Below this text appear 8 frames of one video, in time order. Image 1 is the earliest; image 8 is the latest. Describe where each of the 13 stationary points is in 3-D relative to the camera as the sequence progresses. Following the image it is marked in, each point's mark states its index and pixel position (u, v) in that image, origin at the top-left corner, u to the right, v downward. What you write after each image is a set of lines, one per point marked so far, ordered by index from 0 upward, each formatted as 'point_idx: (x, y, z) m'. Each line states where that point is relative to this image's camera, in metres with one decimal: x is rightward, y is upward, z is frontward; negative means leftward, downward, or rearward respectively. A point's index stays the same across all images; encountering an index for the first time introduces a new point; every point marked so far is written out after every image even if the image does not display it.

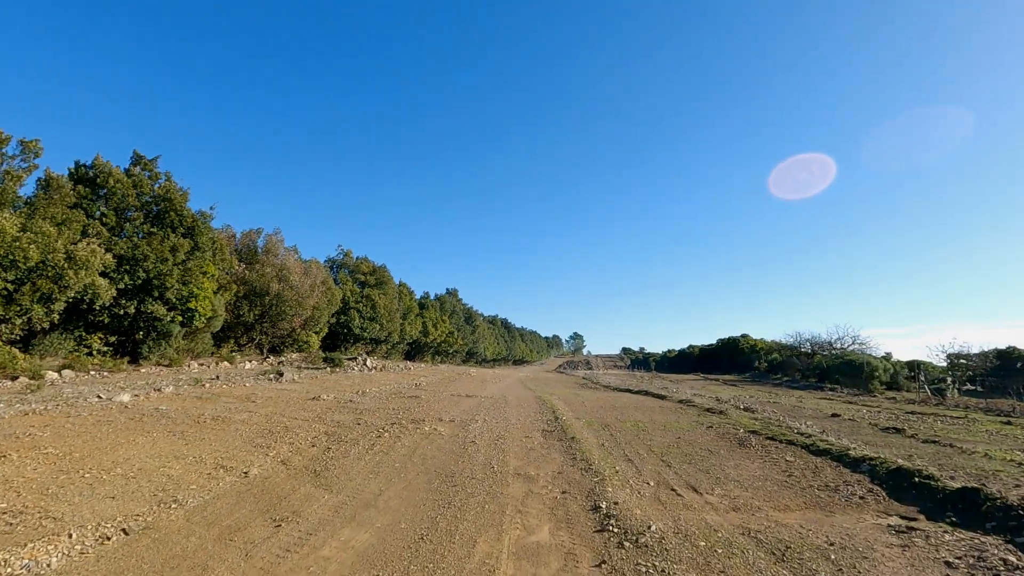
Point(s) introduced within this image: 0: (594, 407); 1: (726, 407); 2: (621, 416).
0: (+2.8, -4.1, +18.5) m
1: (+7.8, -4.4, +19.6) m
2: (+3.3, -3.9, +16.5) m
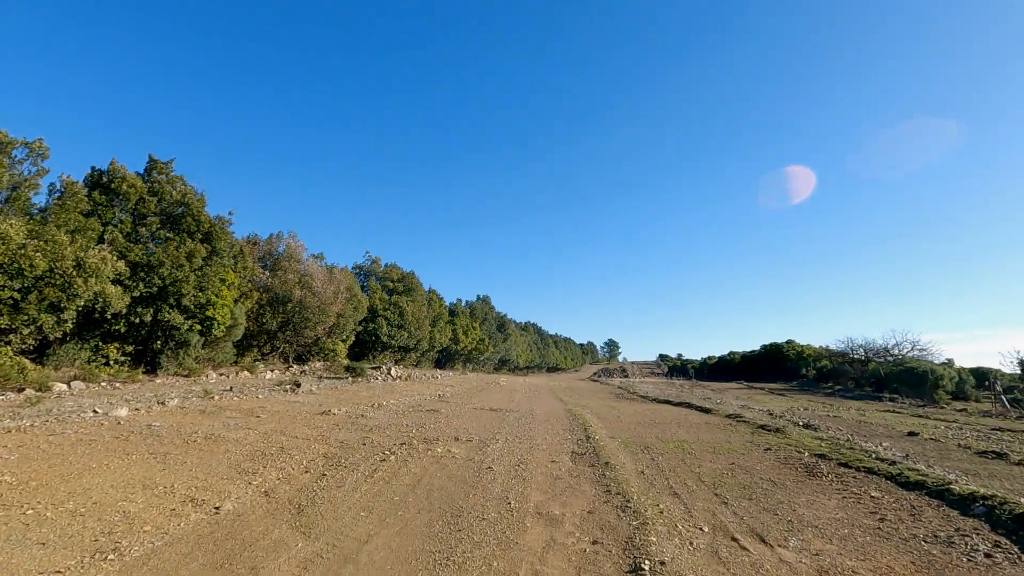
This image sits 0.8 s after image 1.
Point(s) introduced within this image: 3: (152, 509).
0: (+3.6, -4.2, +16.6) m
1: (+8.7, -4.4, +17.4) m
2: (+4.1, -4.0, +14.6) m
3: (-5.2, -3.2, +7.8) m
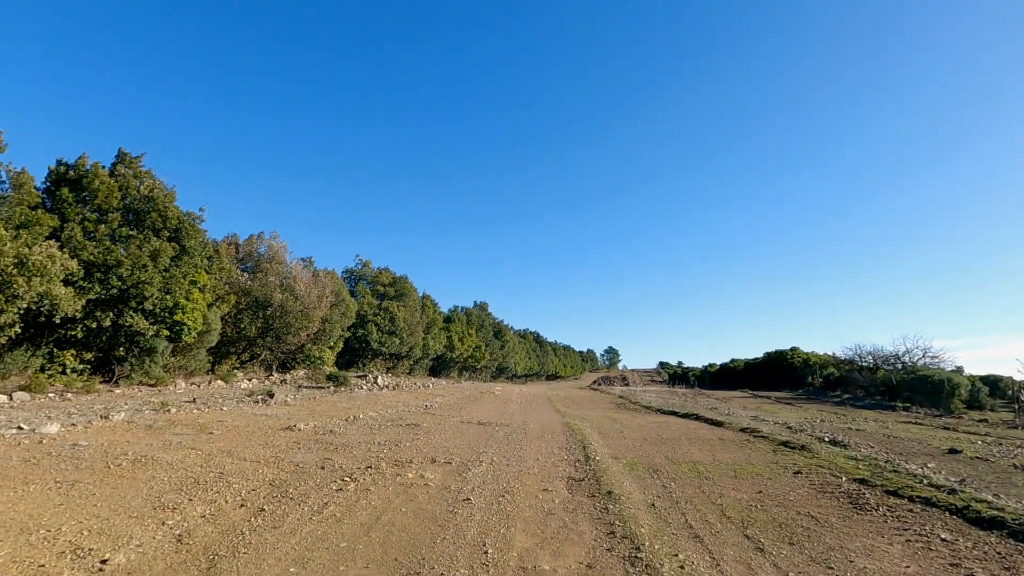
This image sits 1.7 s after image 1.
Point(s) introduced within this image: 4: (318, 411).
0: (+3.4, -4.1, +14.7) m
1: (+8.4, -4.3, +15.5) m
2: (+3.8, -3.9, +12.7) m
3: (-5.5, -3.1, +5.9) m
4: (-6.7, -4.2, +18.5) m
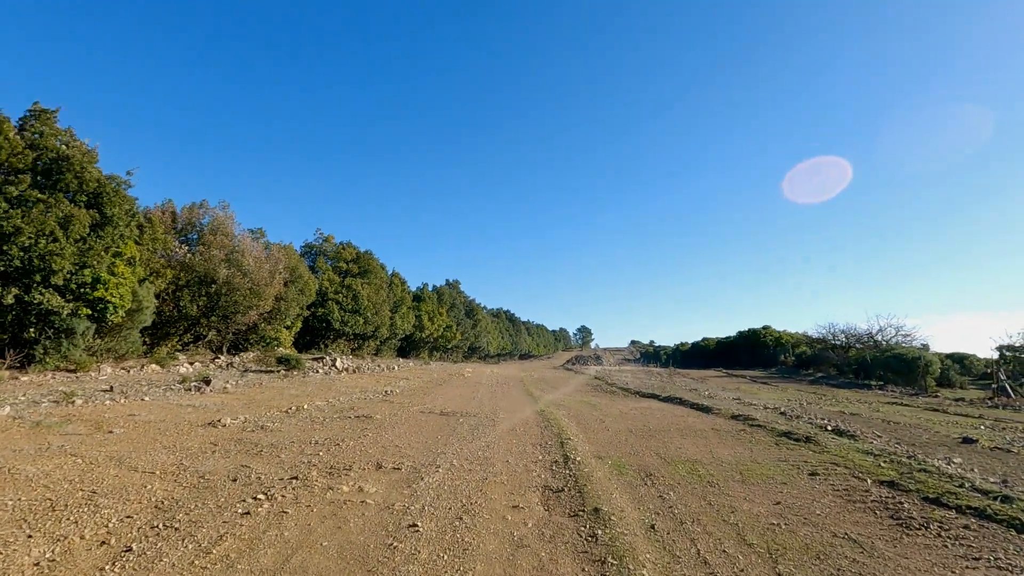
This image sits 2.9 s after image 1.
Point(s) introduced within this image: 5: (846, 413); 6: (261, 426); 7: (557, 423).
0: (+2.6, -3.4, +12.9) m
1: (+7.6, -3.6, +13.9) m
2: (+3.1, -3.3, +10.9) m
3: (-5.9, -2.7, +3.7) m
4: (-7.6, -3.4, +16.1) m
5: (+11.7, -4.4, +18.9) m
6: (-5.6, -3.1, +12.0) m
7: (+1.1, -3.4, +13.7) m
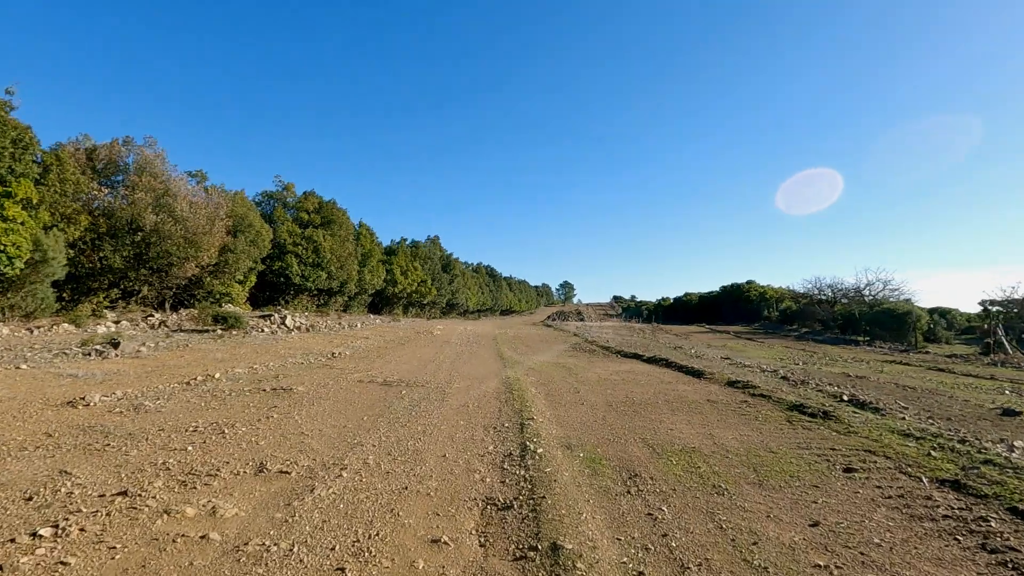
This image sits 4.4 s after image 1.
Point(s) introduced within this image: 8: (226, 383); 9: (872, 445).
0: (+1.6, -2.3, +10.5) m
1: (+6.6, -2.4, +11.7) m
2: (+2.2, -2.3, +8.5) m
3: (-6.5, -2.3, +1.0) m
4: (-8.7, -2.0, +13.4) m
5: (+10.6, -2.7, +16.9) m
6: (-6.5, -2.0, +9.4) m
7: (+0.2, -2.2, +11.3) m
8: (-6.2, -2.1, +11.8) m
9: (+5.5, -2.4, +8.2) m
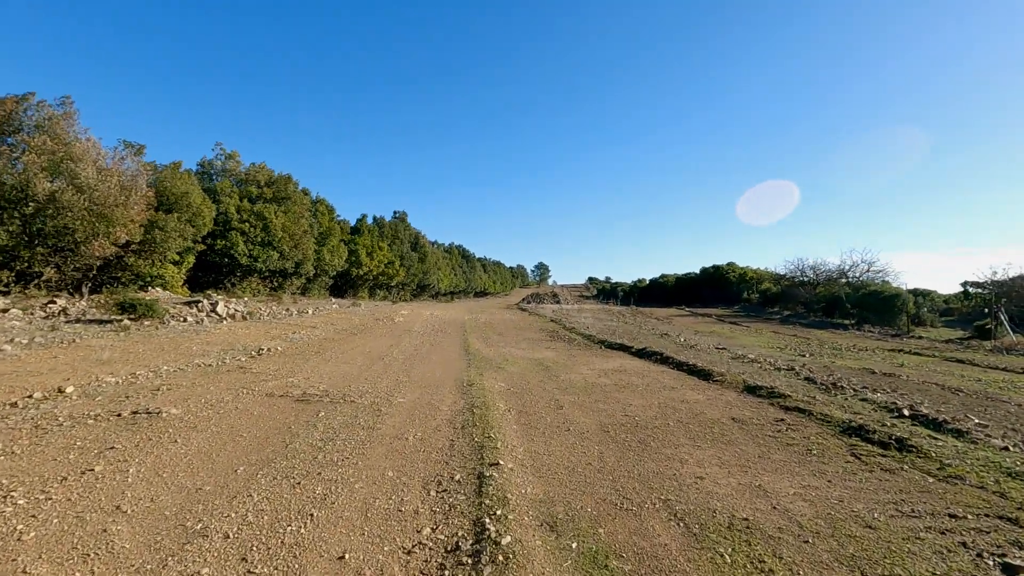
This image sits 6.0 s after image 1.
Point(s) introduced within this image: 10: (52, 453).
0: (+1.1, -2.0, +7.6) m
1: (+6.0, -2.1, +9.1) m
2: (+1.7, -2.1, +5.7) m
3: (-6.6, -2.4, -2.2) m
4: (-9.4, -1.6, +10.1) m
5: (+9.8, -2.2, +14.4) m
6: (-7.0, -1.8, +6.1) m
7: (-0.4, -2.0, +8.3) m
8: (-6.9, -1.8, +8.5) m
9: (+5.0, -2.2, +5.5) m
10: (-5.3, -1.9, +6.3) m
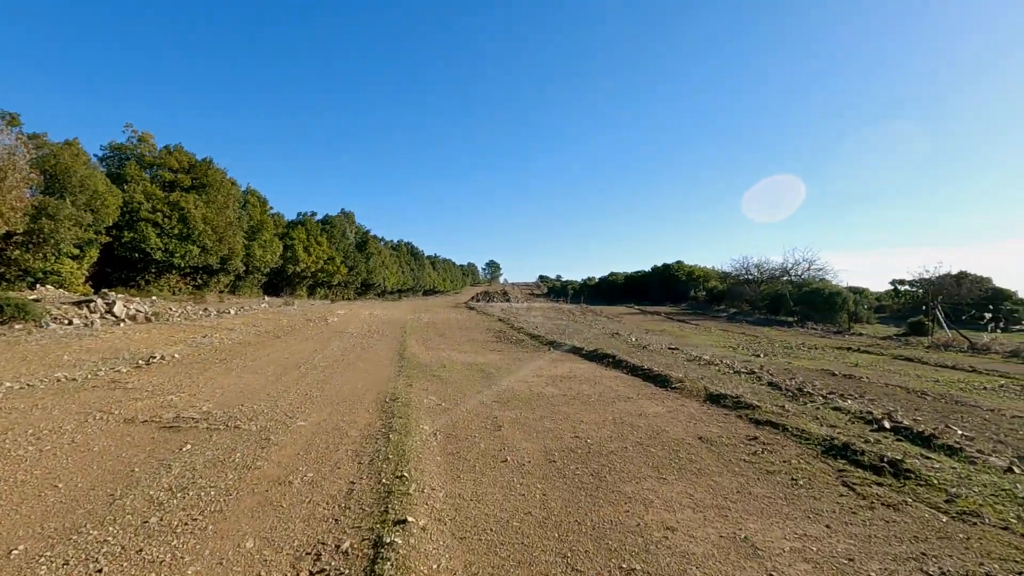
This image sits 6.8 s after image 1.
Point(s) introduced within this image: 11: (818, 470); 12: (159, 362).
0: (+0.2, -2.0, +6.1) m
1: (+5.0, -2.0, +8.0) m
2: (+1.0, -2.1, +4.3) m
3: (-6.6, -2.4, -4.4) m
4: (-10.4, -1.6, +7.6) m
5: (+8.2, -2.2, +13.7) m
6: (-7.7, -1.8, +3.9) m
7: (-1.4, -1.9, +6.7) m
8: (-7.8, -1.7, +6.3) m
9: (+4.3, -2.2, +4.4) m
10: (-6.0, -1.8, +4.2) m
11: (+3.5, -2.1, +6.2) m
12: (-8.0, -1.7, +12.3) m
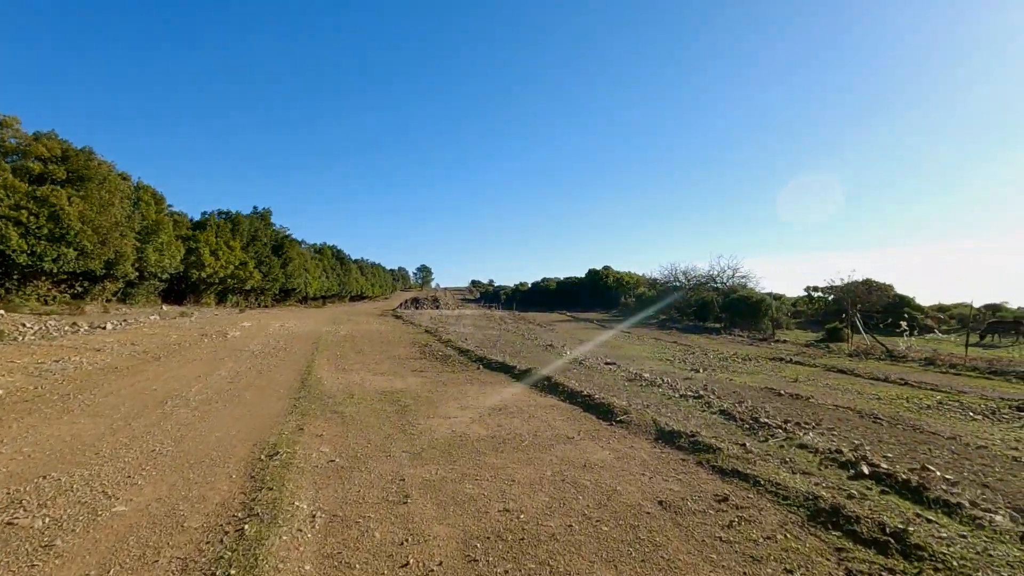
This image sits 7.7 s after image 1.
0: (-0.6, -2.3, +4.4) m
1: (+3.9, -2.3, +6.8) m
2: (+0.5, -2.3, +2.6) m
3: (-6.0, -2.6, -6.9) m
4: (-11.3, -1.9, +4.5) m
5: (+6.4, -2.5, +12.9) m
6: (-8.1, -2.0, +1.2) m
7: (-2.2, -2.2, +4.7) m
8: (-8.5, -2.0, +3.6) m
9: (+3.7, -2.4, +3.2) m
10: (-6.5, -2.1, +1.7) m
11: (+2.7, -2.3, +4.9) m
12: (-9.5, -2.0, +9.5) m
